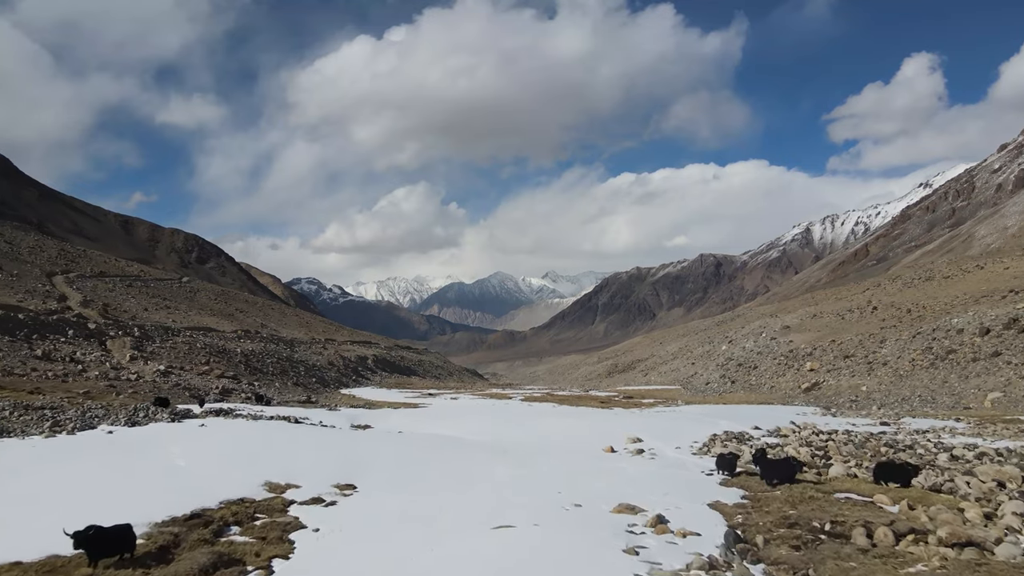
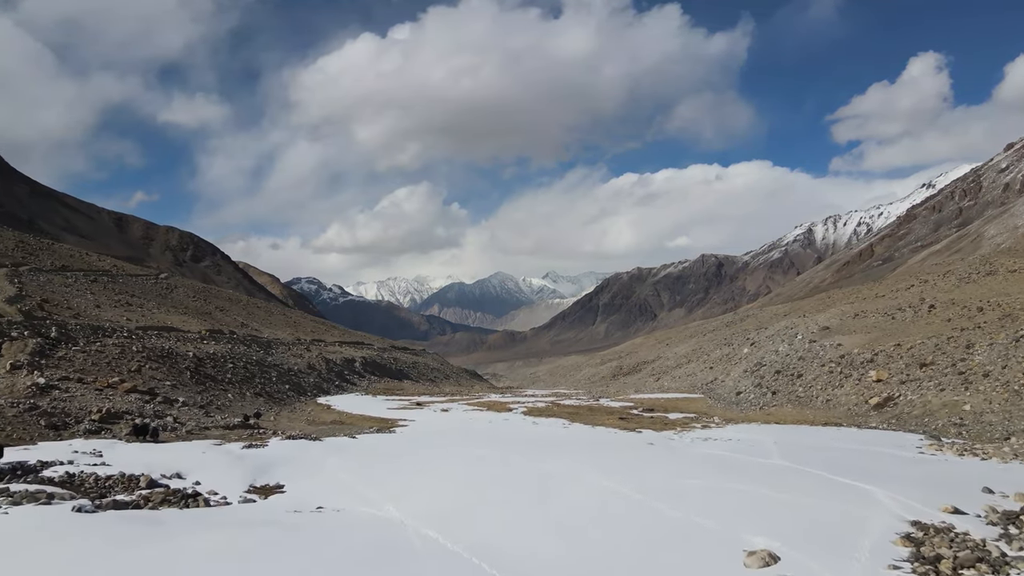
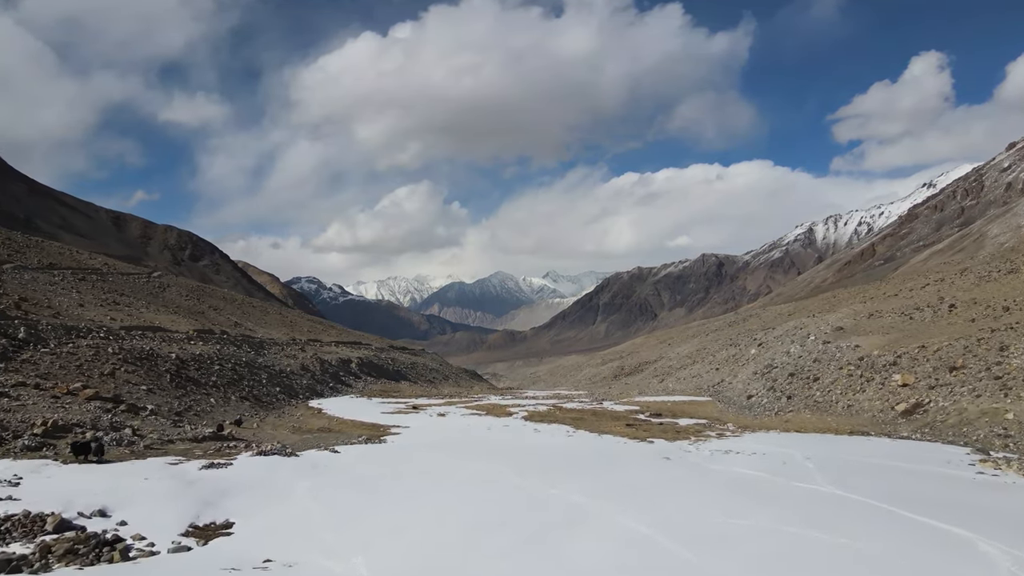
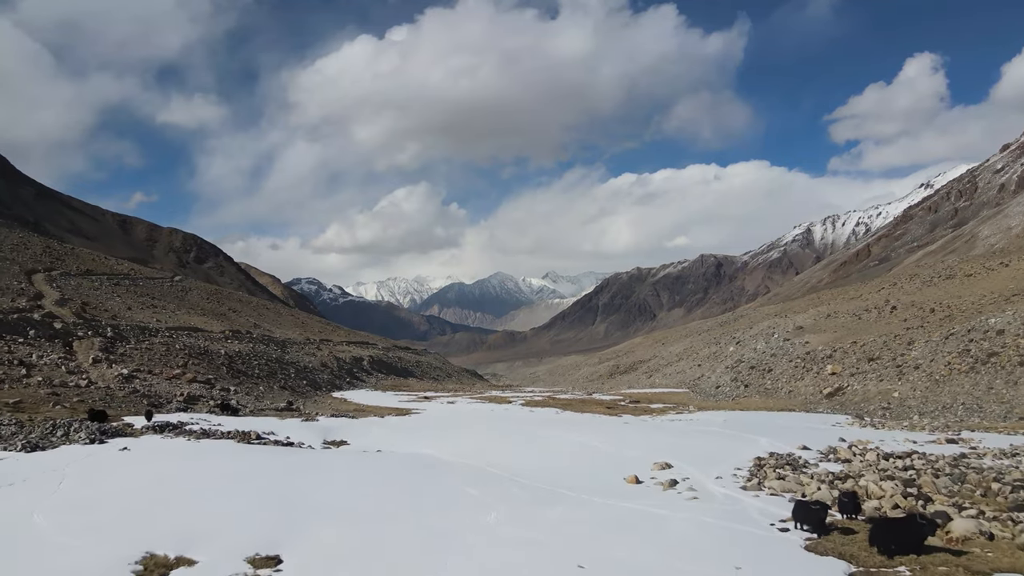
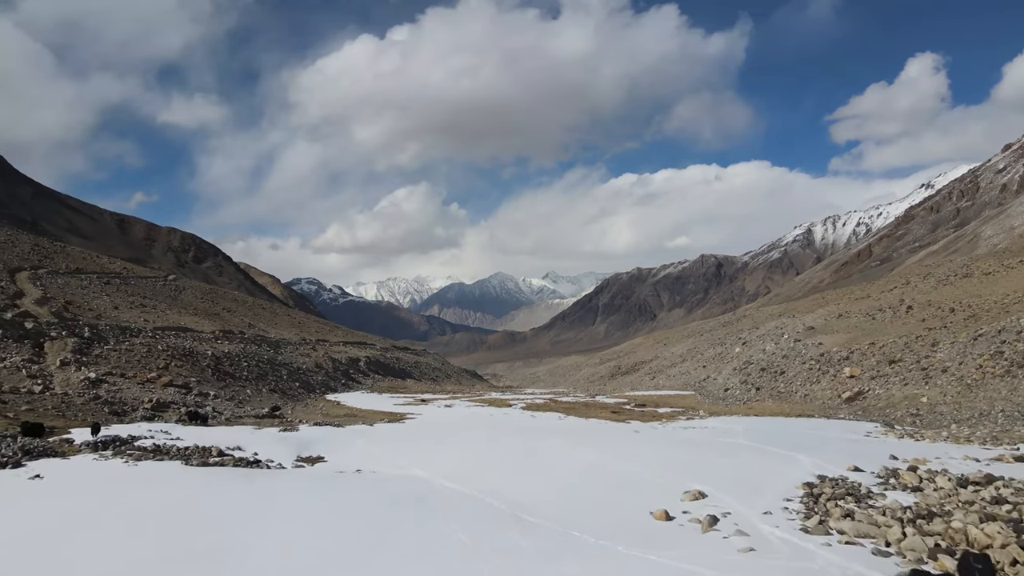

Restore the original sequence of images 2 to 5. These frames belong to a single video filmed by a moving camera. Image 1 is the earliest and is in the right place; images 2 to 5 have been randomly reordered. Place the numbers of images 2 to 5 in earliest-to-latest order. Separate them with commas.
4, 5, 2, 3
